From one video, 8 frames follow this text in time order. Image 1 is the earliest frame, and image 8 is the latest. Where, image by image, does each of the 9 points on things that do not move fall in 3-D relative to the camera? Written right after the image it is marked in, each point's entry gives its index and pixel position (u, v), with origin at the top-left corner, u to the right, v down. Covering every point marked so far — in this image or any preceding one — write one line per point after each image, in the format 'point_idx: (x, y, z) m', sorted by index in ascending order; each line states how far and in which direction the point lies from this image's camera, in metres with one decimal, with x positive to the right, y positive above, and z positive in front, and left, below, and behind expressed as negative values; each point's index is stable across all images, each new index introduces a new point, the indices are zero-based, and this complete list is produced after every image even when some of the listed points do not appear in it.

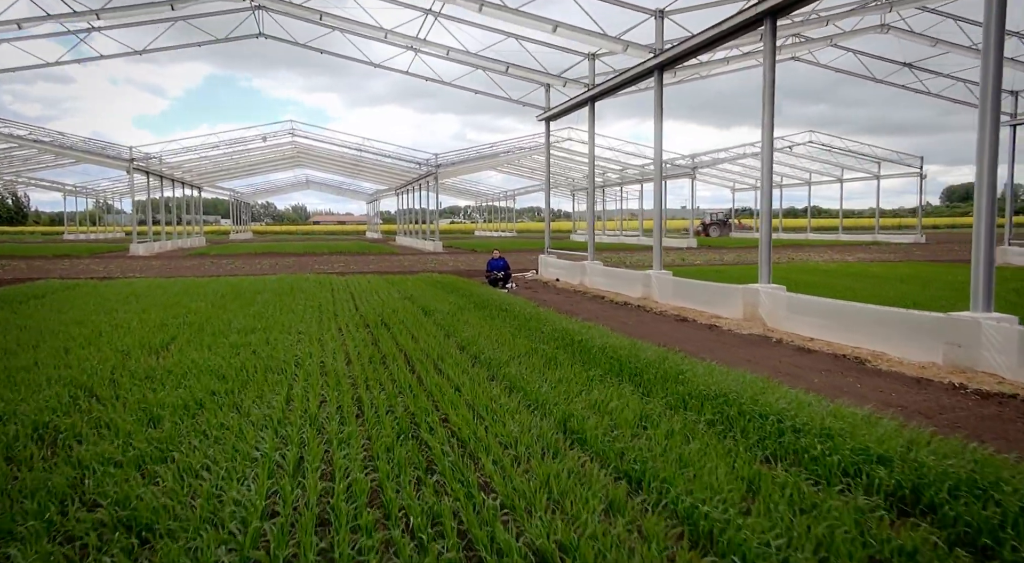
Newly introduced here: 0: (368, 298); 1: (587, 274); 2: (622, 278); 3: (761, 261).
0: (-2.8, -0.3, +12.7) m
1: (+1.9, +0.2, +15.7) m
2: (+2.4, +0.1, +13.5) m
3: (+3.6, +0.3, +8.9) m
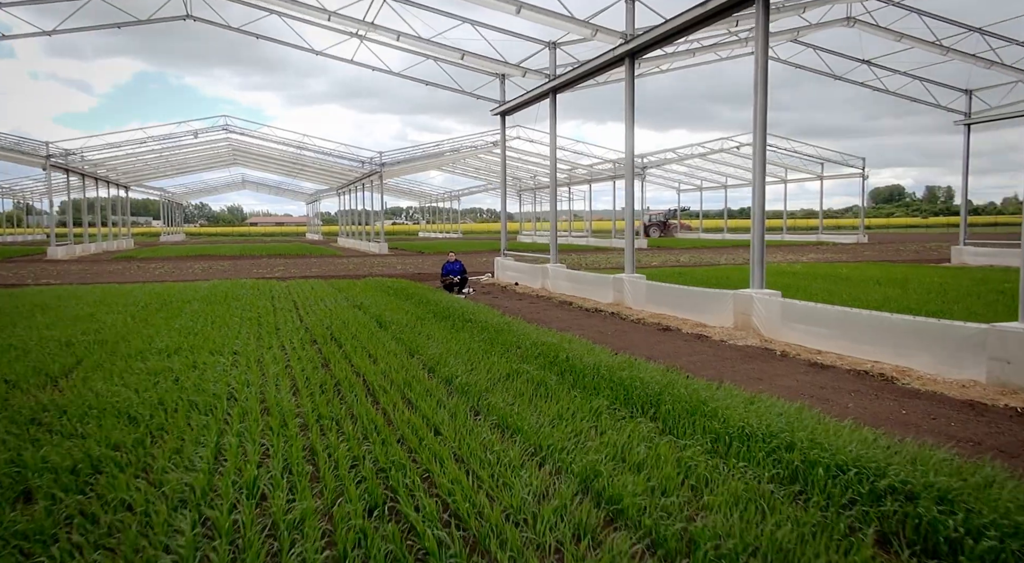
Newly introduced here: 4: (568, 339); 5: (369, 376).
0: (-3.5, -0.5, +11.4) m
1: (+0.9, +0.1, +14.9) m
2: (+1.6, 0.0, +12.7) m
3: (+3.2, +0.2, +8.2) m
4: (+0.7, -0.7, +7.8) m
5: (-1.4, -0.9, +6.0) m
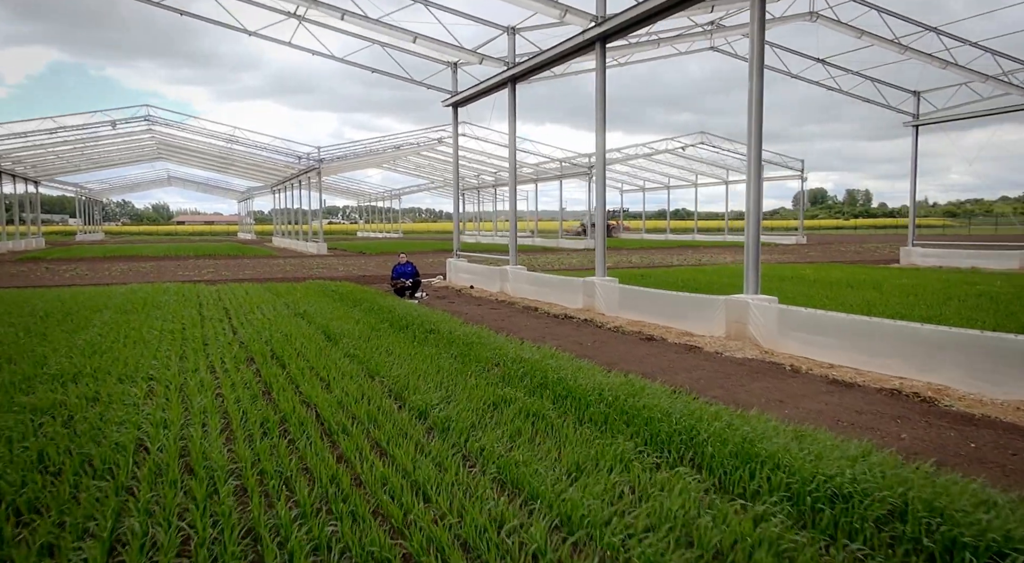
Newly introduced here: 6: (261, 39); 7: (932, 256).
0: (-4.1, -0.6, +10.0) m
1: (0.0, 0.0, +13.9) m
2: (+0.9, -0.1, +11.8) m
3: (+2.9, +0.2, +7.5) m
4: (+0.4, -0.8, +6.9) m
5: (-1.5, -1.0, +4.9) m
6: (-6.2, +6.0, +15.3) m
7: (+12.5, +0.8, +18.4) m
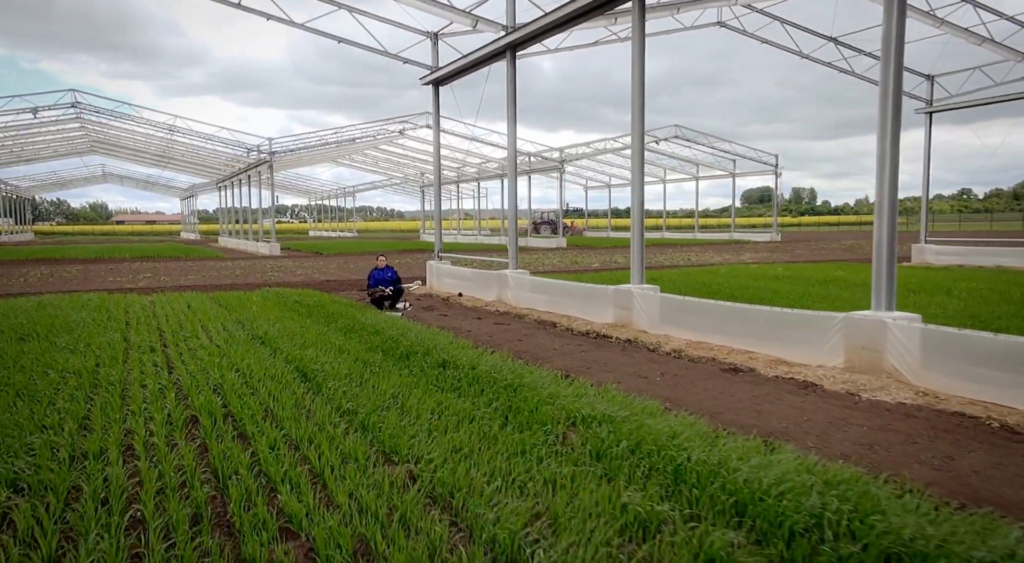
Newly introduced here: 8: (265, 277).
0: (-3.8, -0.8, +7.6) m
1: (0.0, -0.1, +11.8) m
2: (+1.0, -0.2, +9.7) m
3: (+3.3, 0.0, +5.6) m
4: (+0.9, -1.0, +4.8) m
5: (-0.8, -1.2, +2.7) m
6: (-6.3, +5.8, +12.7) m
7: (+12.1, +0.8, +17.2) m
8: (-7.7, +0.2, +20.1) m
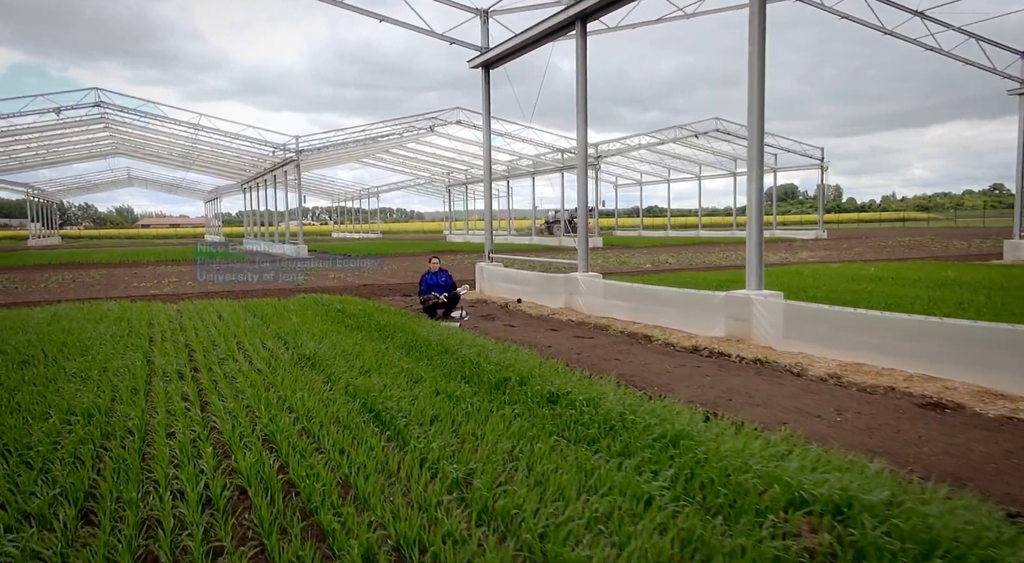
0: (-2.8, -0.9, +6.3) m
1: (+1.1, -0.2, +10.4) m
2: (+2.1, -0.3, +8.3) m
3: (+4.3, 0.0, +4.1) m
4: (+1.9, -1.0, +3.3) m
5: (+0.1, -1.2, +1.3) m
6: (-5.1, +5.7, +11.4) m
7: (+13.4, +0.8, +15.4) m
8: (-6.3, +0.1, +18.8) m
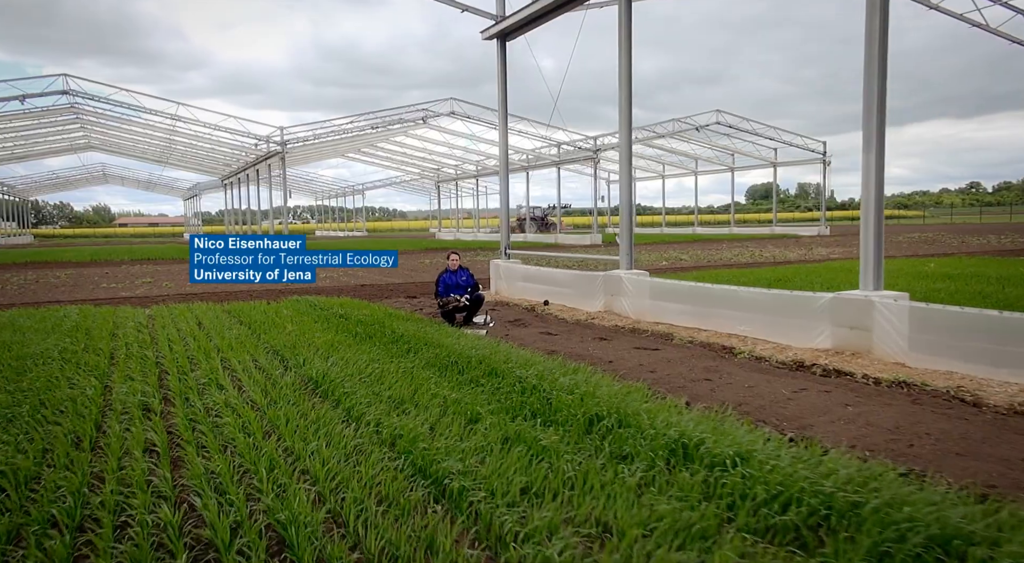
0: (-2.2, -0.9, +4.8) m
1: (+1.6, -0.2, +8.9) m
2: (+2.7, -0.3, +6.8) m
3: (+4.9, 0.0, +2.7) m
4: (+2.5, -1.0, +1.9) m
5: (+0.8, -1.3, -0.2) m
6: (-4.7, +5.6, +9.8) m
7: (+13.7, +0.8, +14.2) m
8: (-6.0, +0.1, +17.2) m
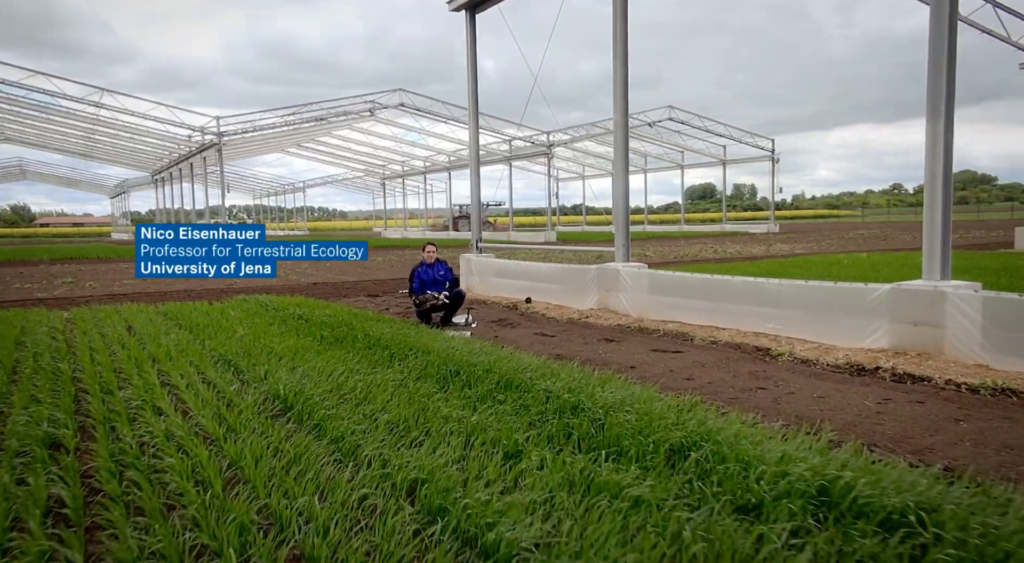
0: (-2.0, -0.8, +3.6) m
1: (+1.4, -0.1, +8.0) m
2: (+2.7, -0.2, +6.1) m
3: (+5.3, +0.1, +2.2) m
4: (+3.0, -1.0, +1.1) m
5: (+1.4, -1.2, -1.1) m
6: (-5.0, +5.7, +8.3) m
7: (+13.1, +1.0, +14.4) m
8: (-6.9, +0.1, +15.6) m
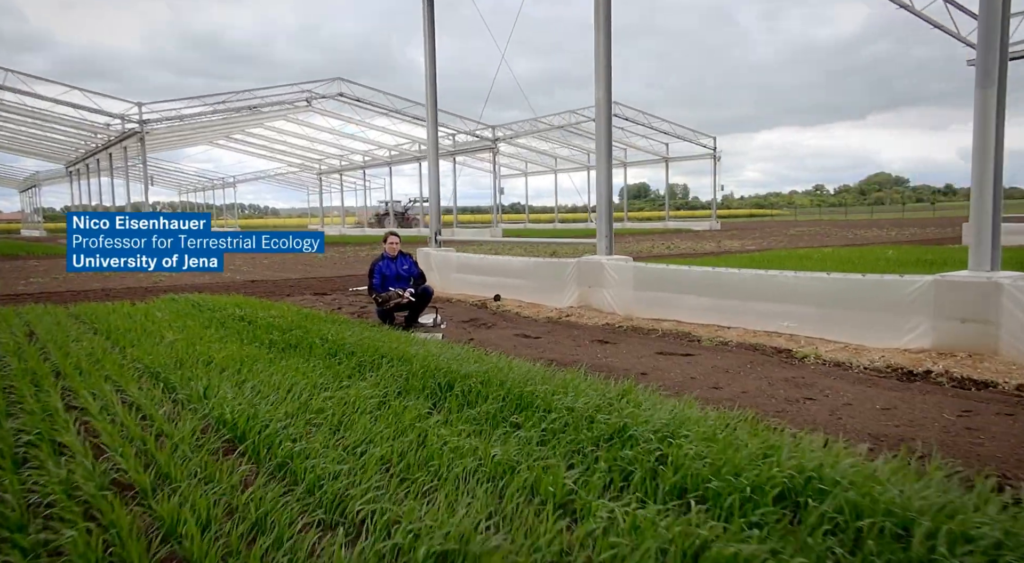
0: (-1.8, -0.8, +2.5) m
1: (+1.2, -0.1, +7.3) m
2: (+2.6, -0.2, +5.5) m
3: (+5.6, +0.1, +1.8) m
4: (+3.4, -0.9, +0.6) m
5: (+2.0, -1.2, -1.8) m
6: (-5.3, +5.7, +7.0) m
7: (+12.1, +1.1, +14.7) m
8: (-7.8, +0.2, +14.0) m
